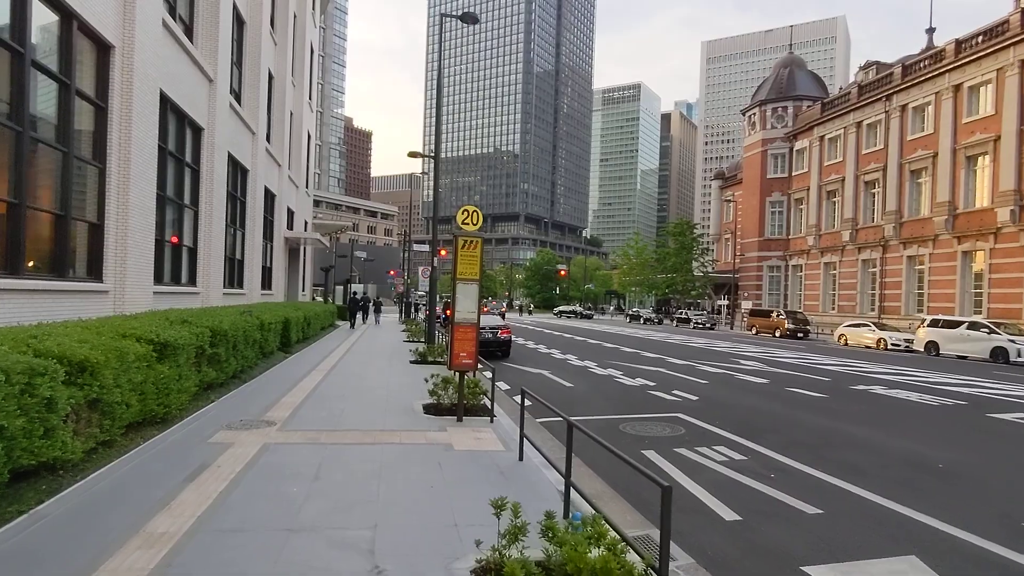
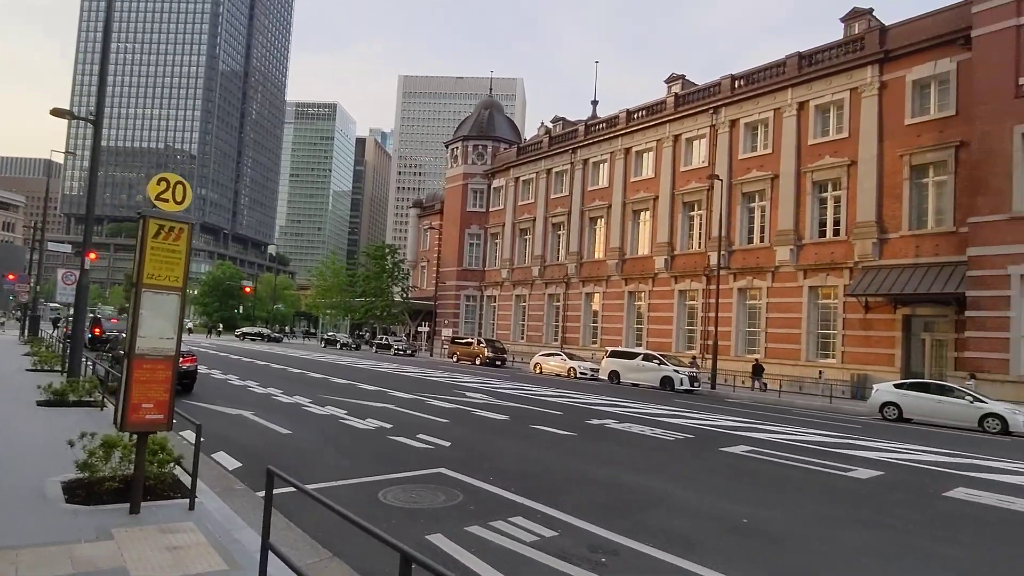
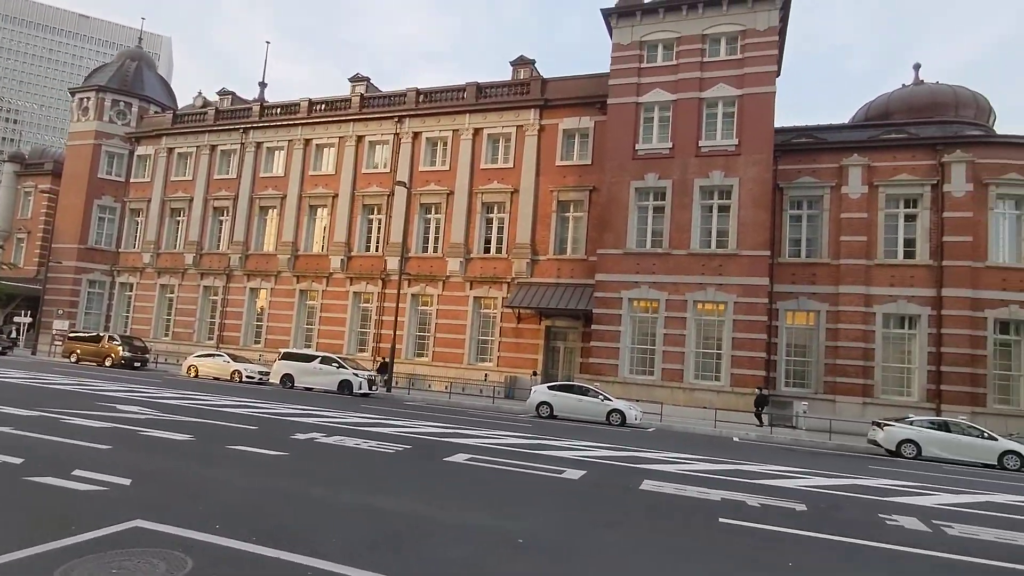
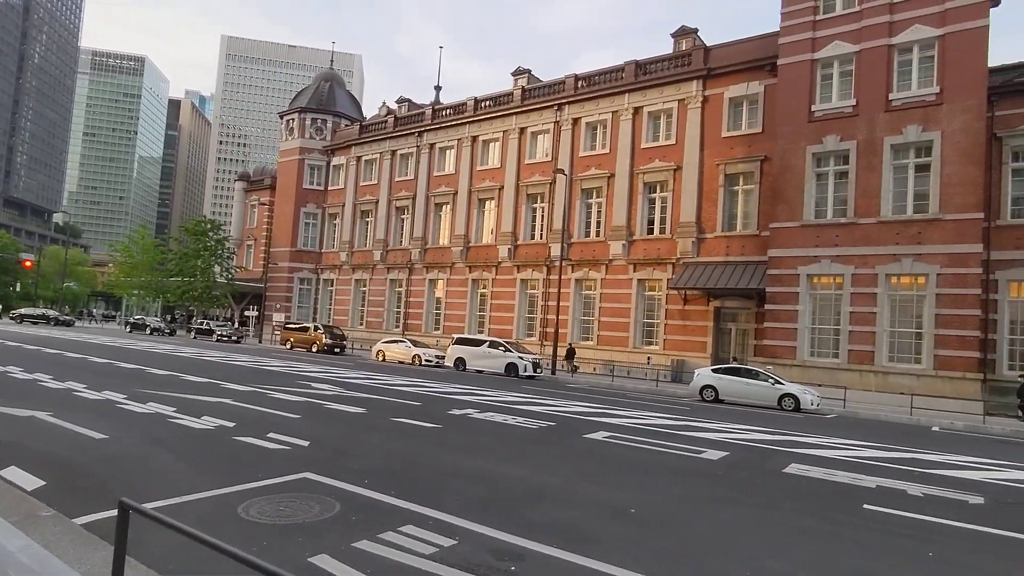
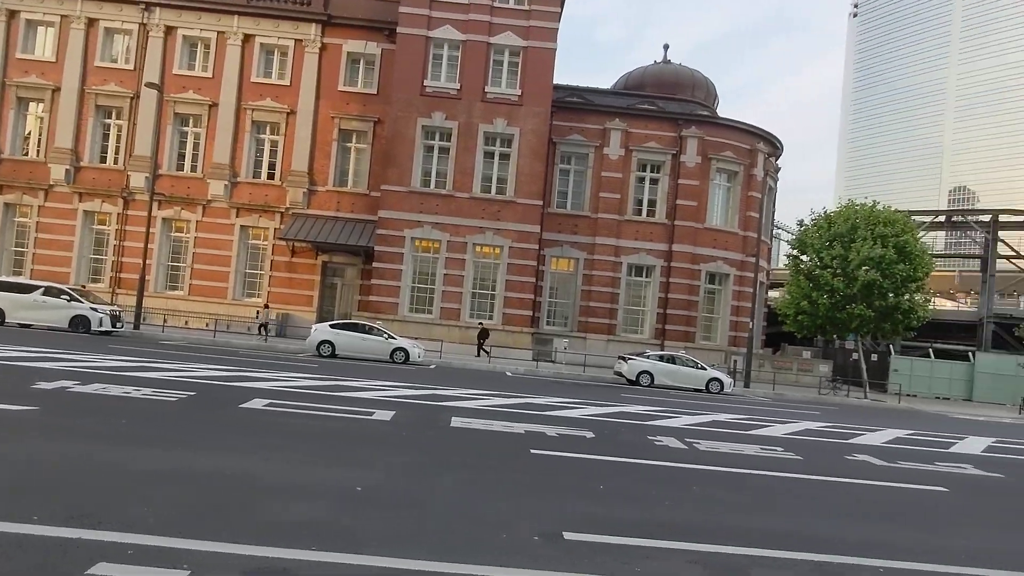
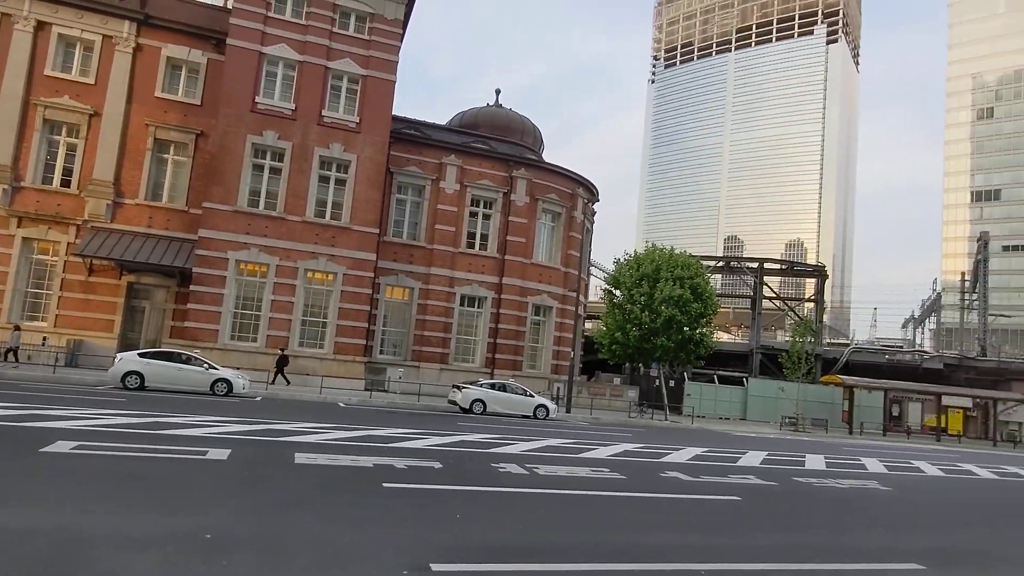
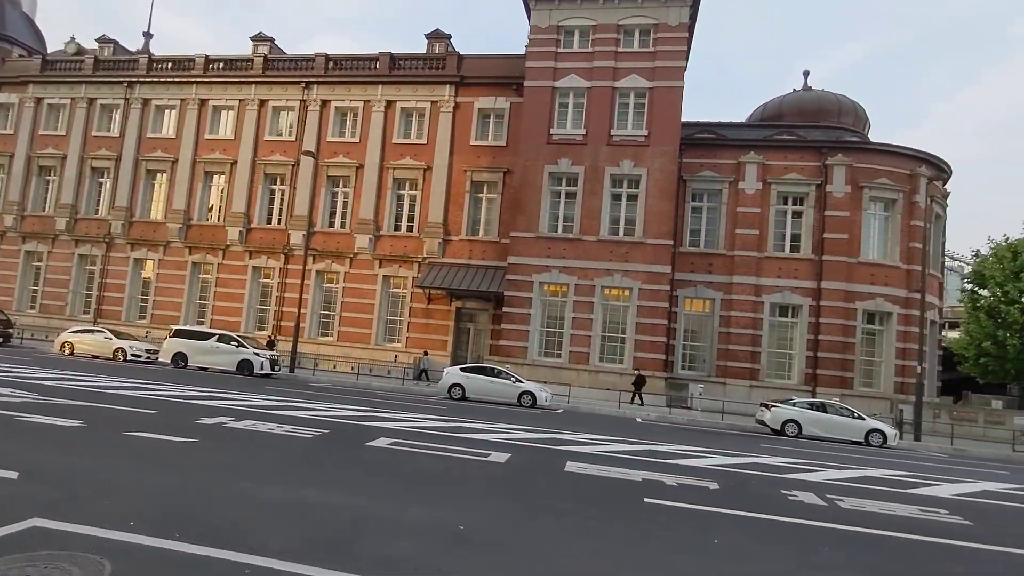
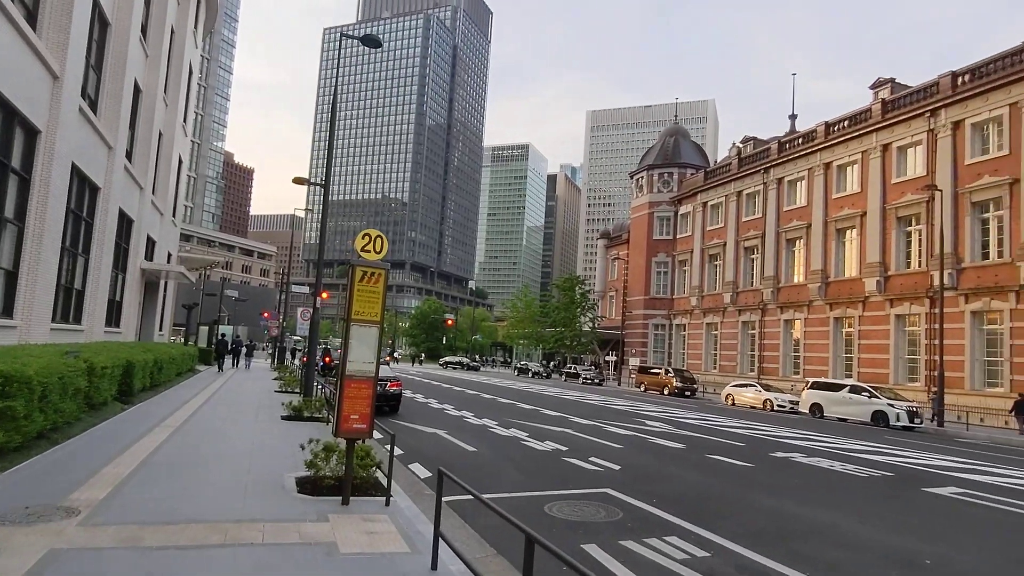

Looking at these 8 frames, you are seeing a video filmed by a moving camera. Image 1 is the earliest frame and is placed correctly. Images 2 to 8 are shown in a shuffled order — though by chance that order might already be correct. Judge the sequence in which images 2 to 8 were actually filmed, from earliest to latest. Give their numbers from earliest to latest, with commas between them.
8, 2, 4, 3, 7, 5, 6
